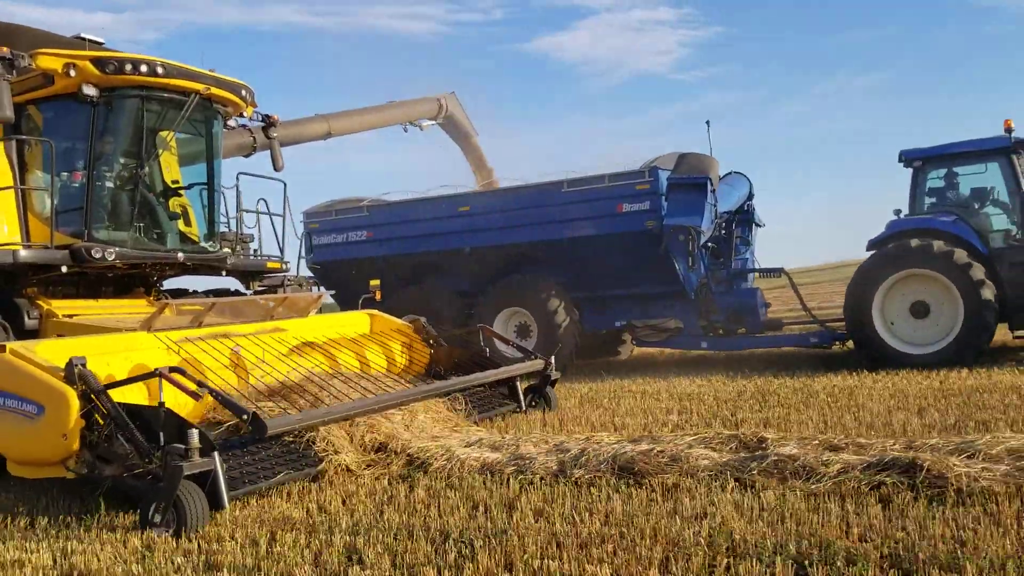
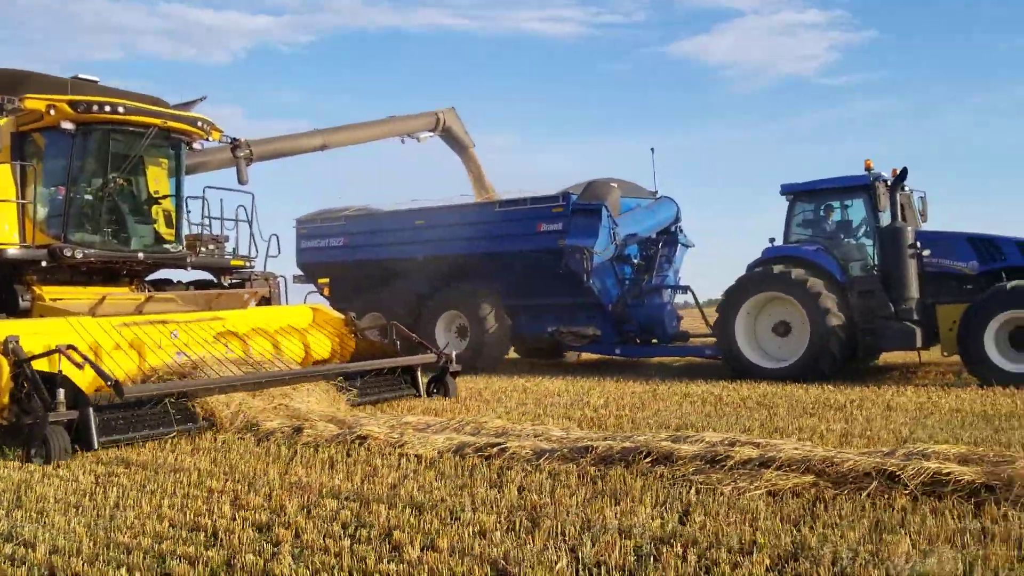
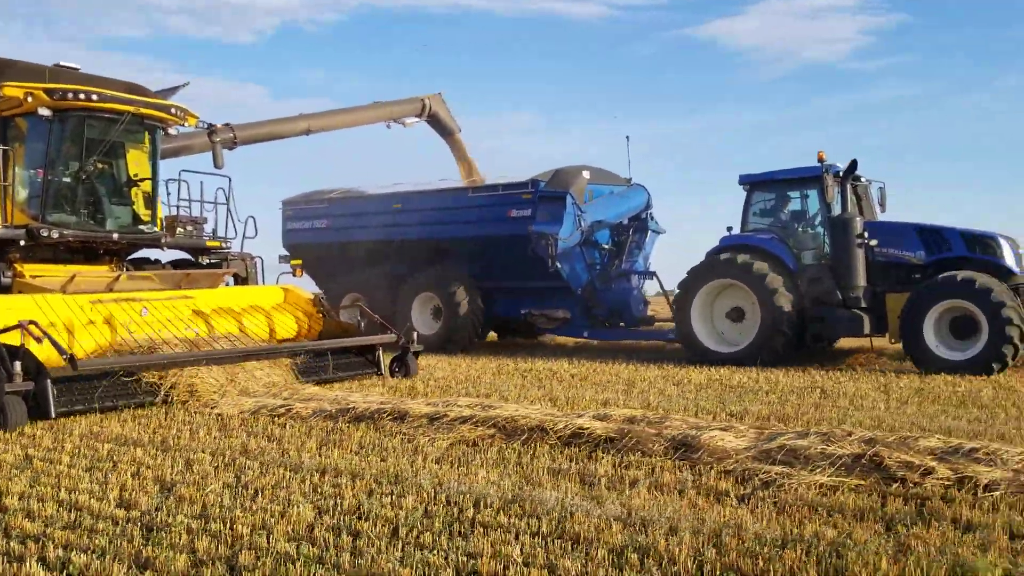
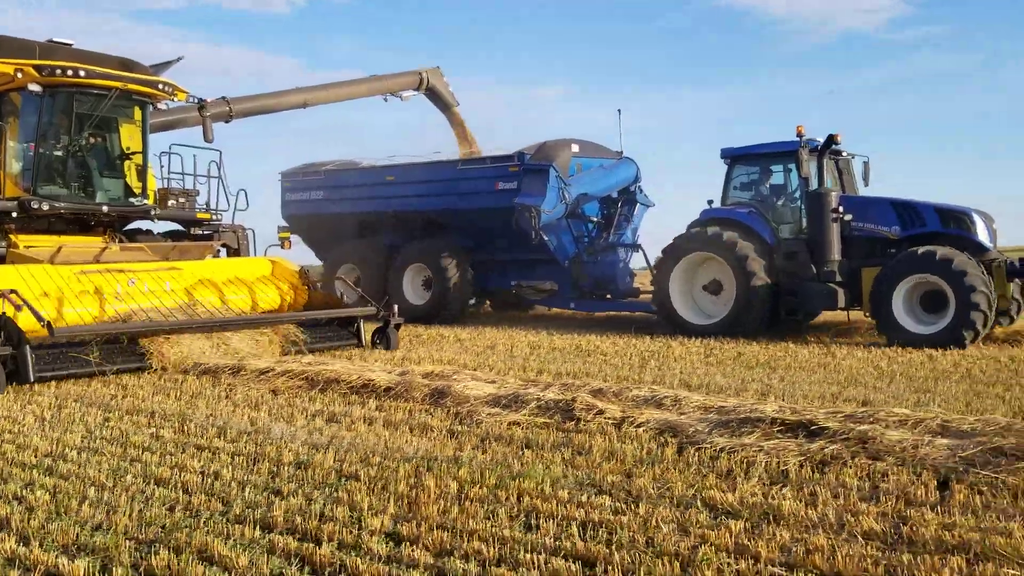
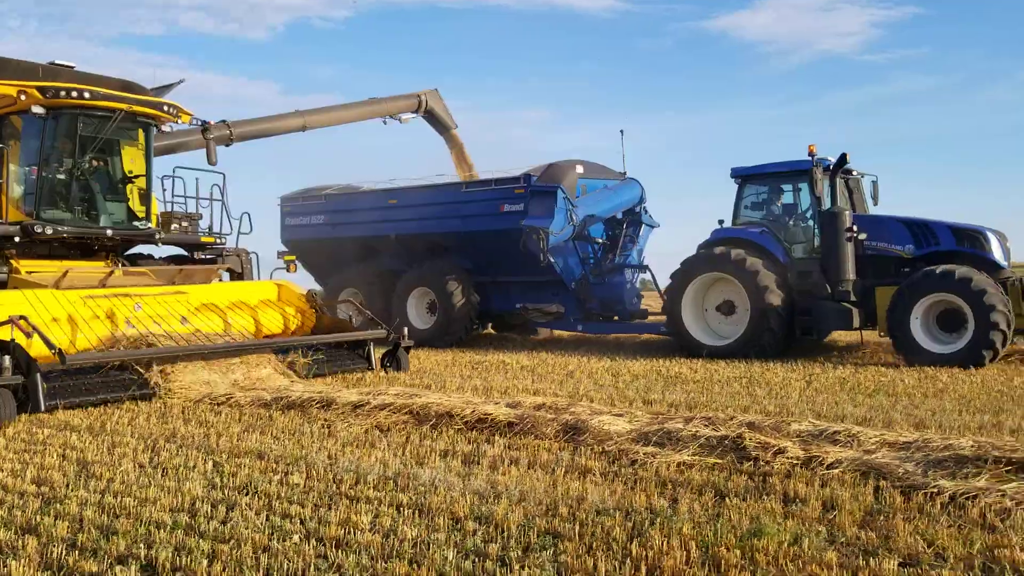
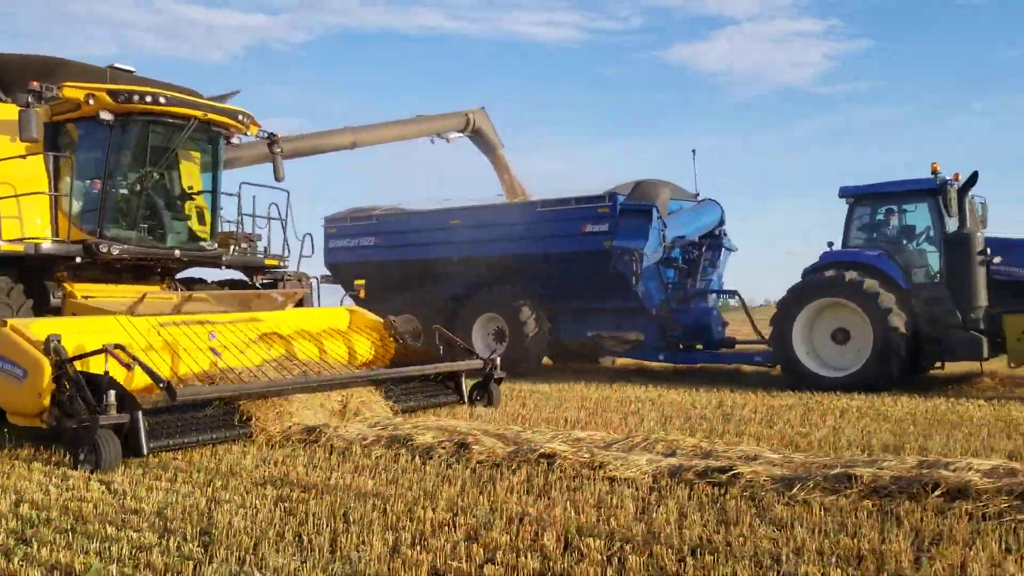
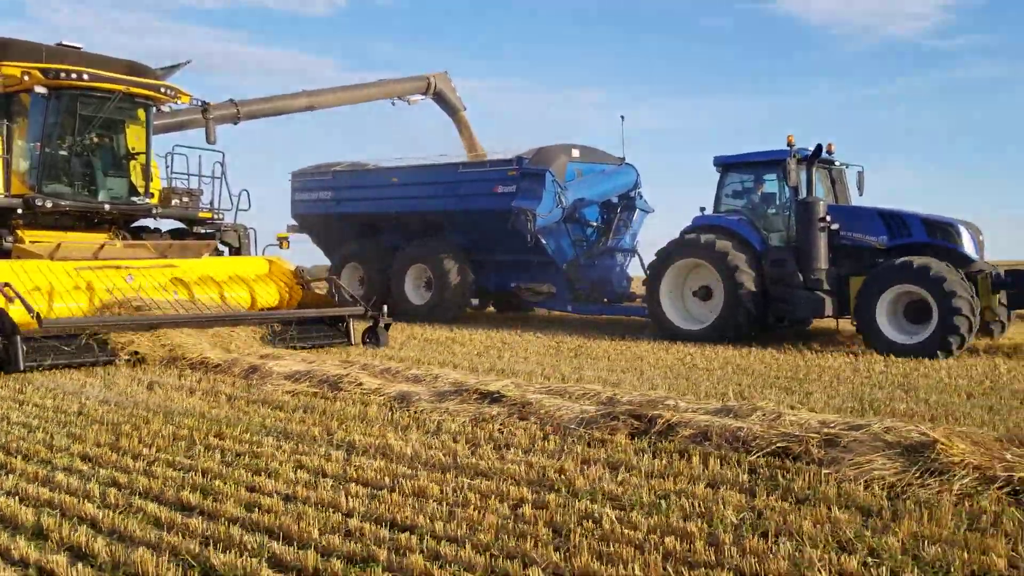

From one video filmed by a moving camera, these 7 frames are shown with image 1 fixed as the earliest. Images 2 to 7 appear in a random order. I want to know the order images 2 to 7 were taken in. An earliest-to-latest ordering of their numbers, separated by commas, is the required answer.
6, 2, 3, 5, 4, 7
